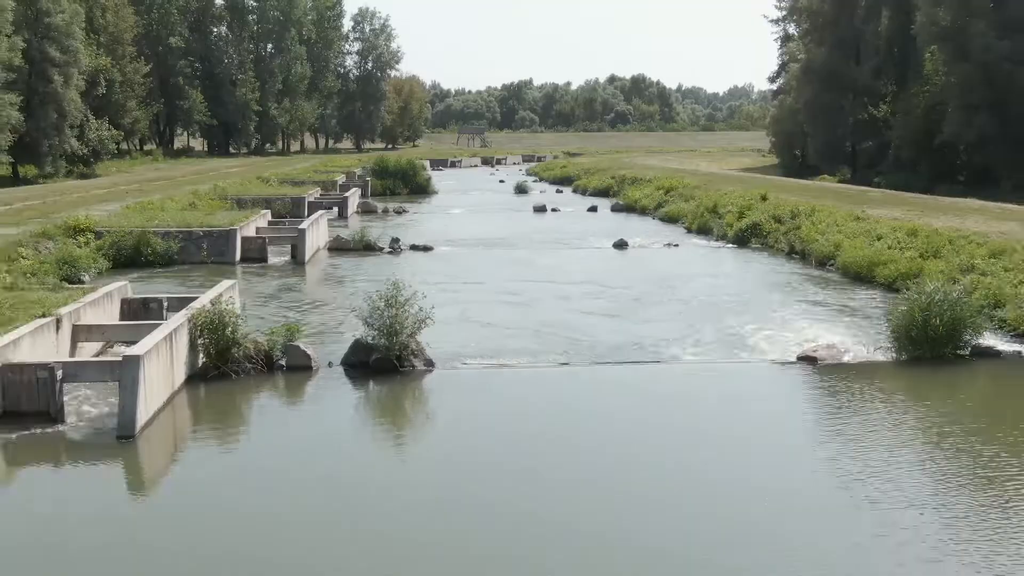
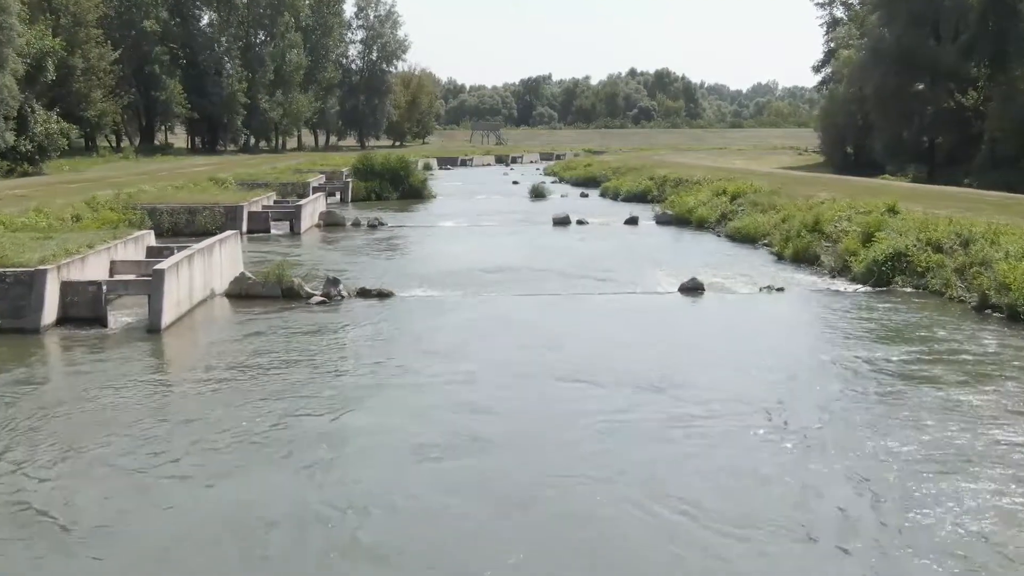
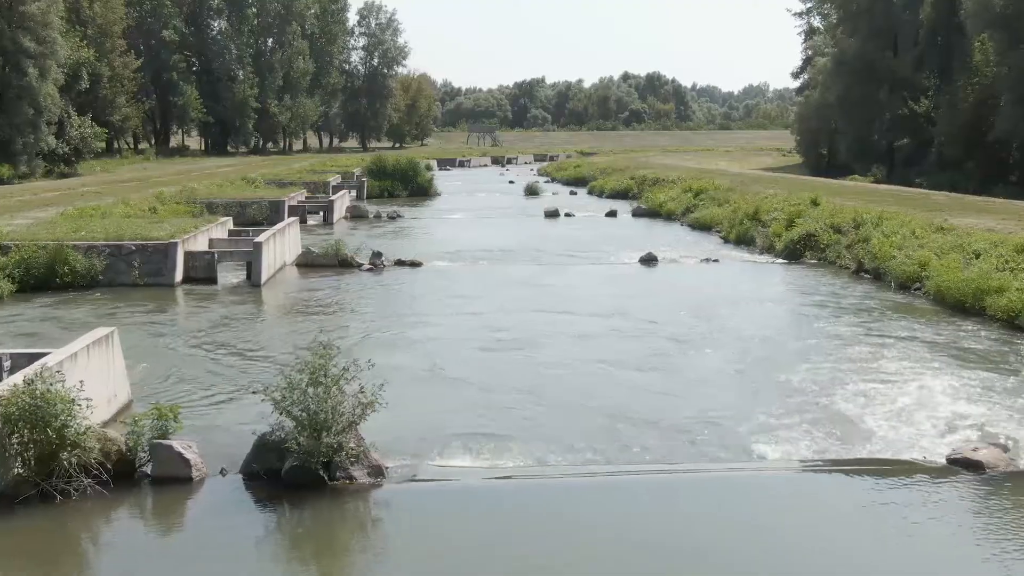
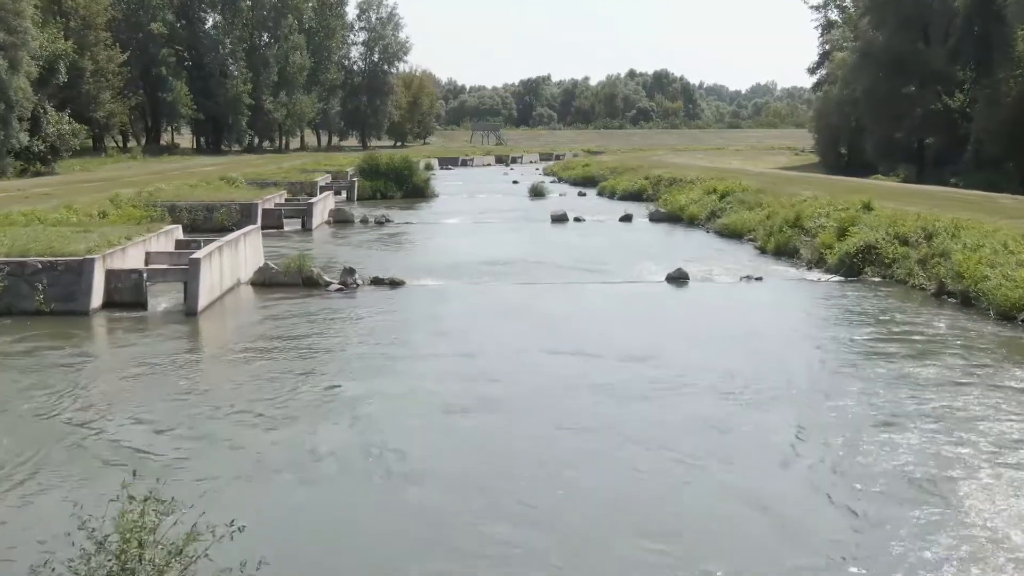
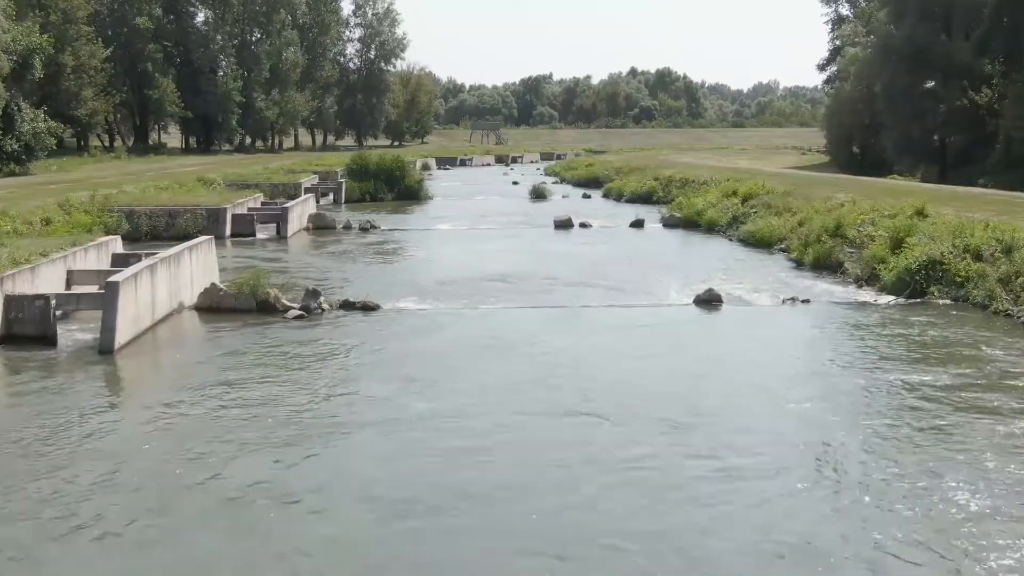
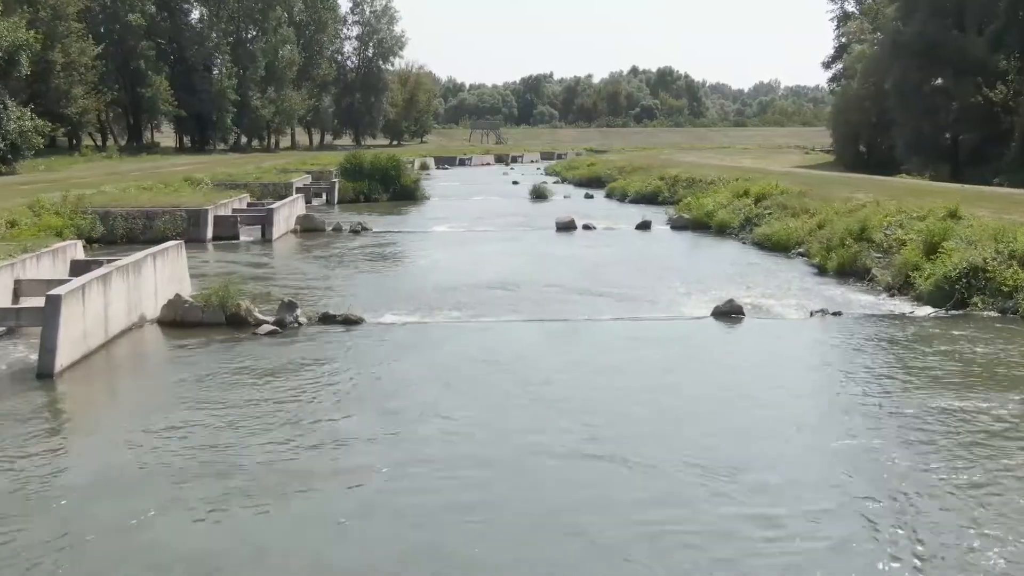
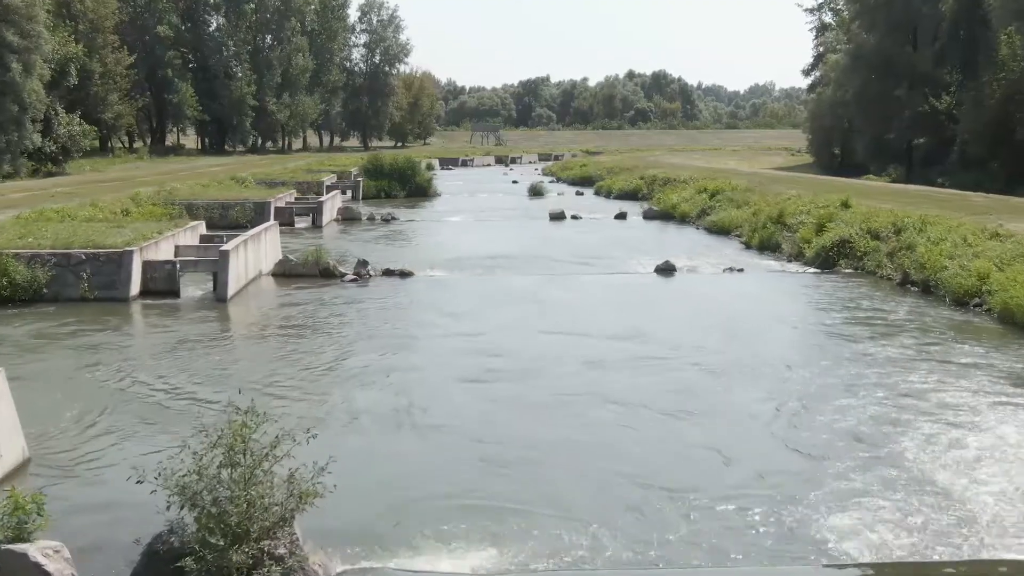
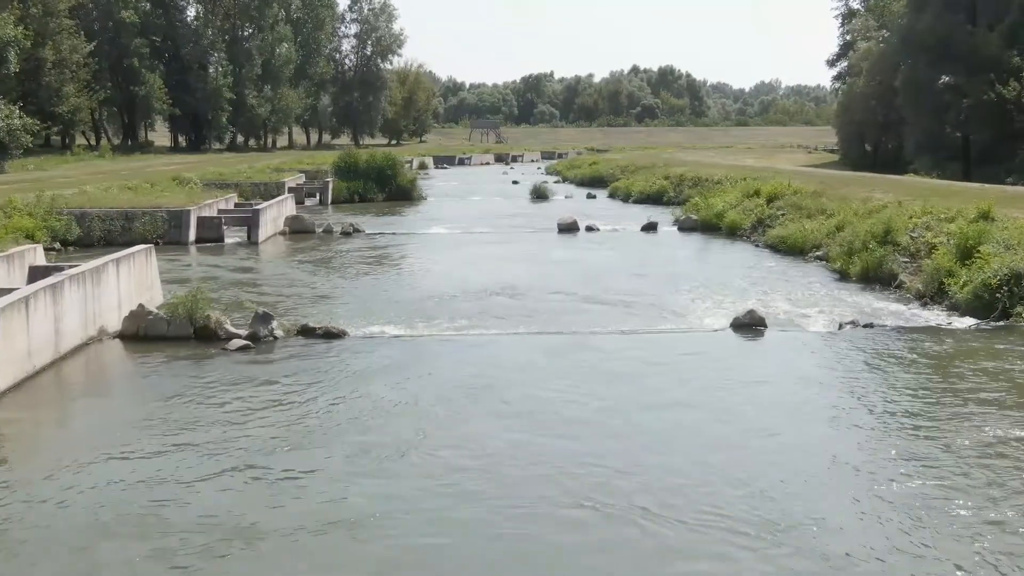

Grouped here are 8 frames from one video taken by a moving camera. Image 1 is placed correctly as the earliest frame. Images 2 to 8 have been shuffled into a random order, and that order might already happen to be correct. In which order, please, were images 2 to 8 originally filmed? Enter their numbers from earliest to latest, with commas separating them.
3, 7, 4, 2, 5, 6, 8
